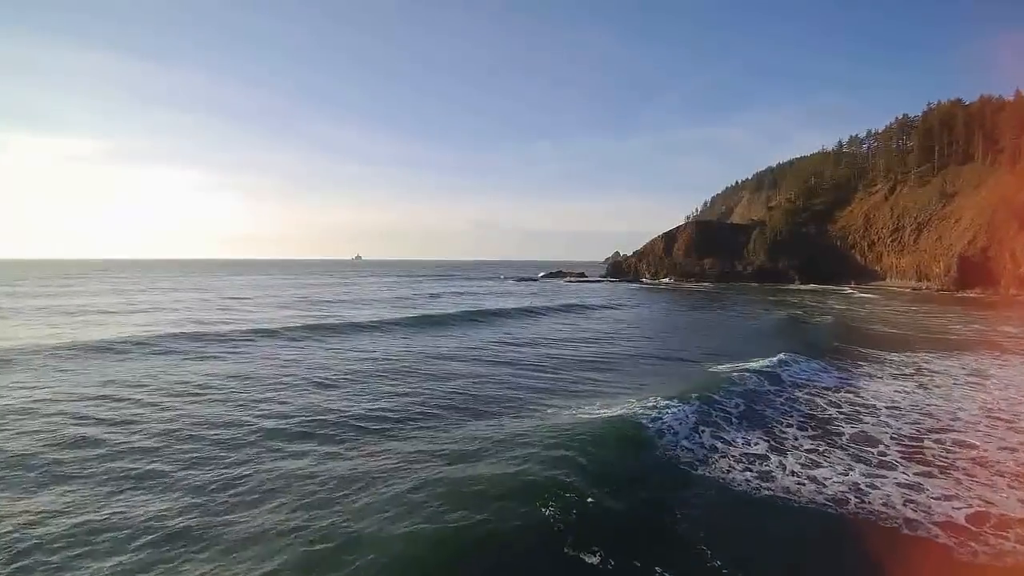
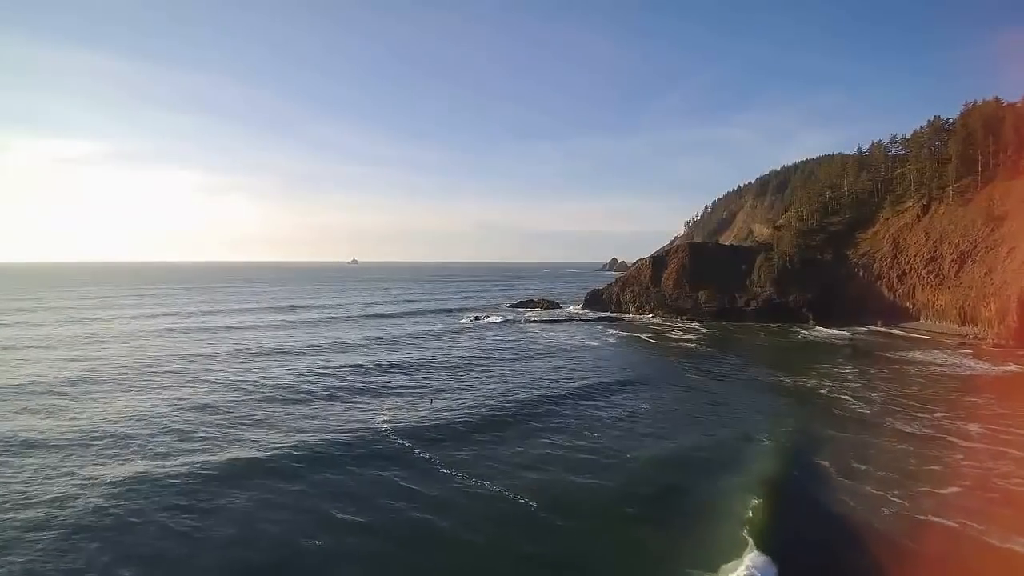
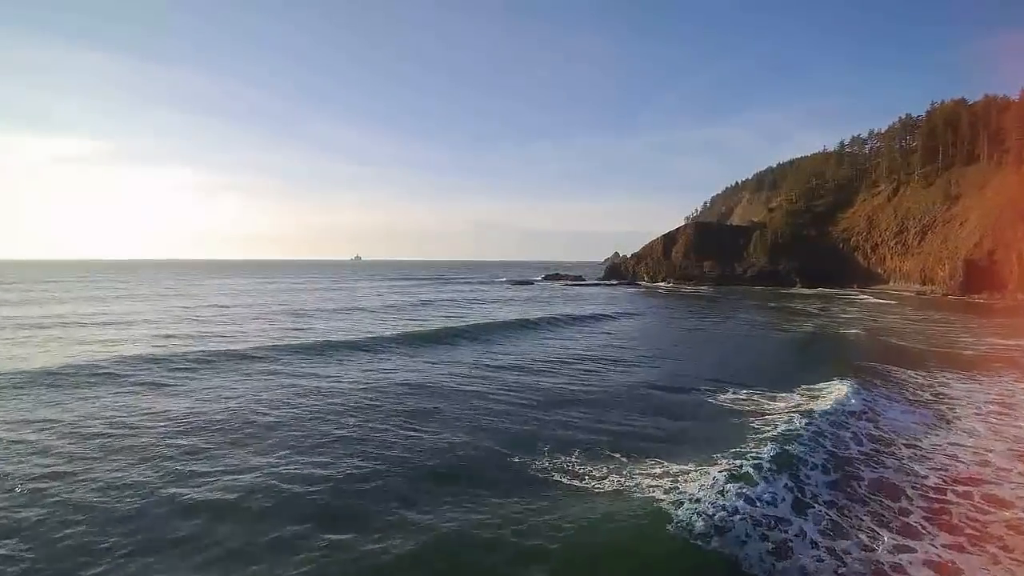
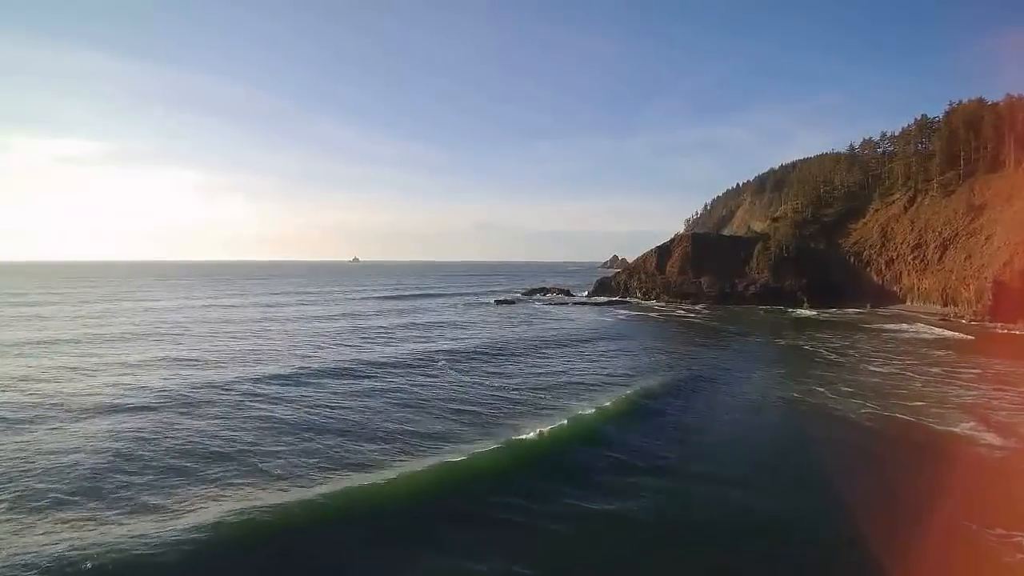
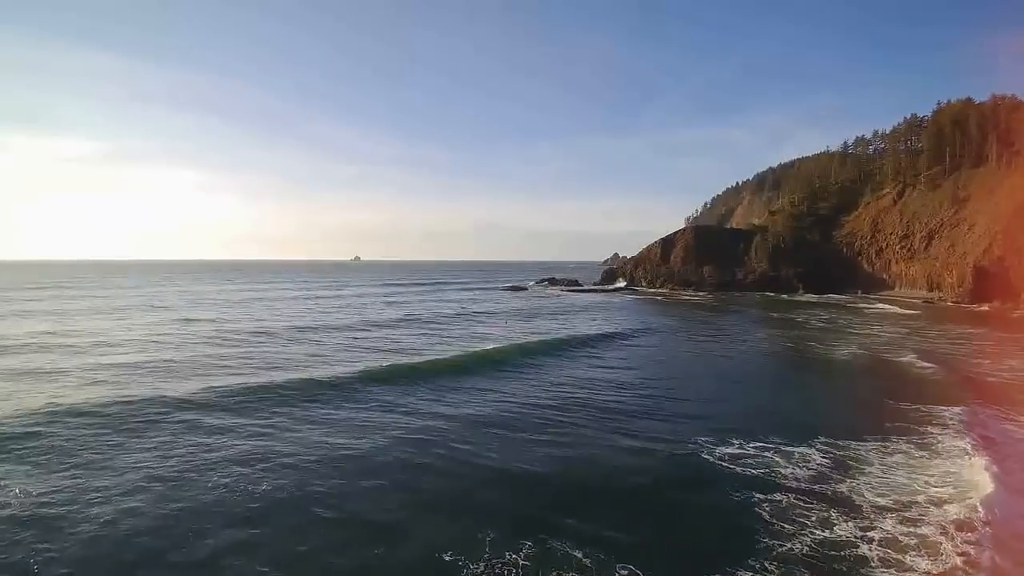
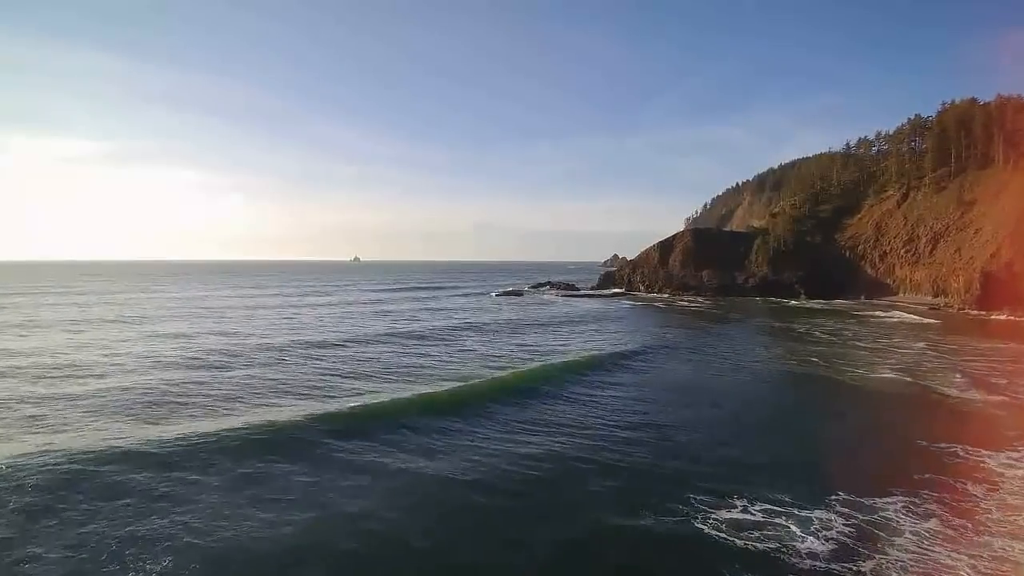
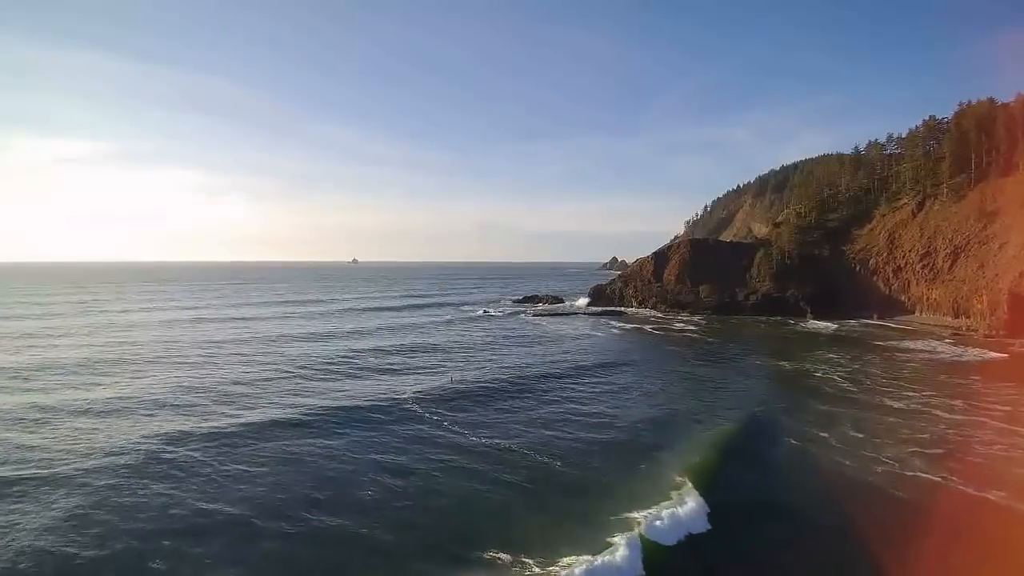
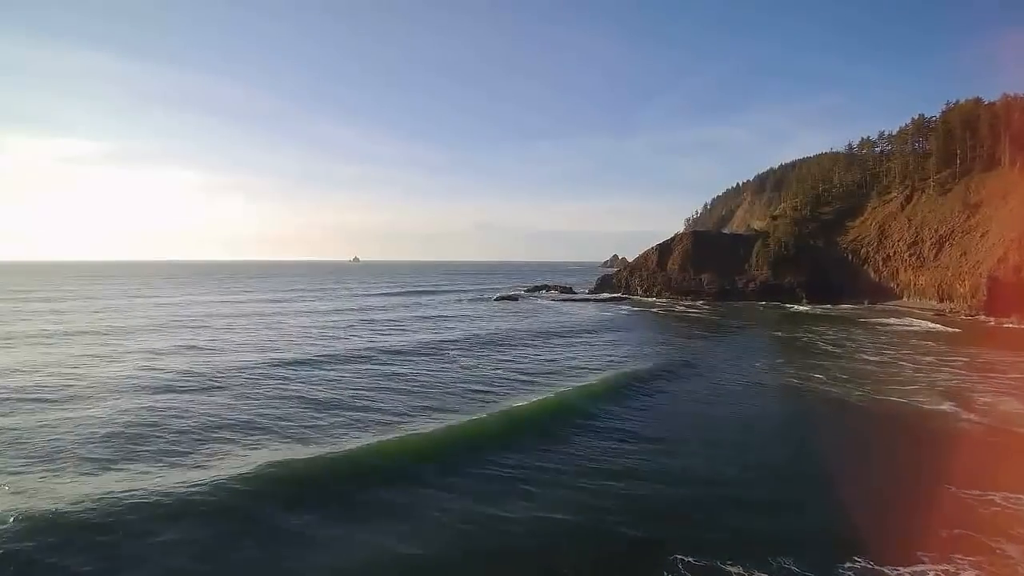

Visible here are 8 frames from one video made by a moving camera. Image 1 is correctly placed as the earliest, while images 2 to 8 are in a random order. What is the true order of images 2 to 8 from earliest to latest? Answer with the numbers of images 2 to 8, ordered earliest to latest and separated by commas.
3, 5, 6, 8, 4, 7, 2
